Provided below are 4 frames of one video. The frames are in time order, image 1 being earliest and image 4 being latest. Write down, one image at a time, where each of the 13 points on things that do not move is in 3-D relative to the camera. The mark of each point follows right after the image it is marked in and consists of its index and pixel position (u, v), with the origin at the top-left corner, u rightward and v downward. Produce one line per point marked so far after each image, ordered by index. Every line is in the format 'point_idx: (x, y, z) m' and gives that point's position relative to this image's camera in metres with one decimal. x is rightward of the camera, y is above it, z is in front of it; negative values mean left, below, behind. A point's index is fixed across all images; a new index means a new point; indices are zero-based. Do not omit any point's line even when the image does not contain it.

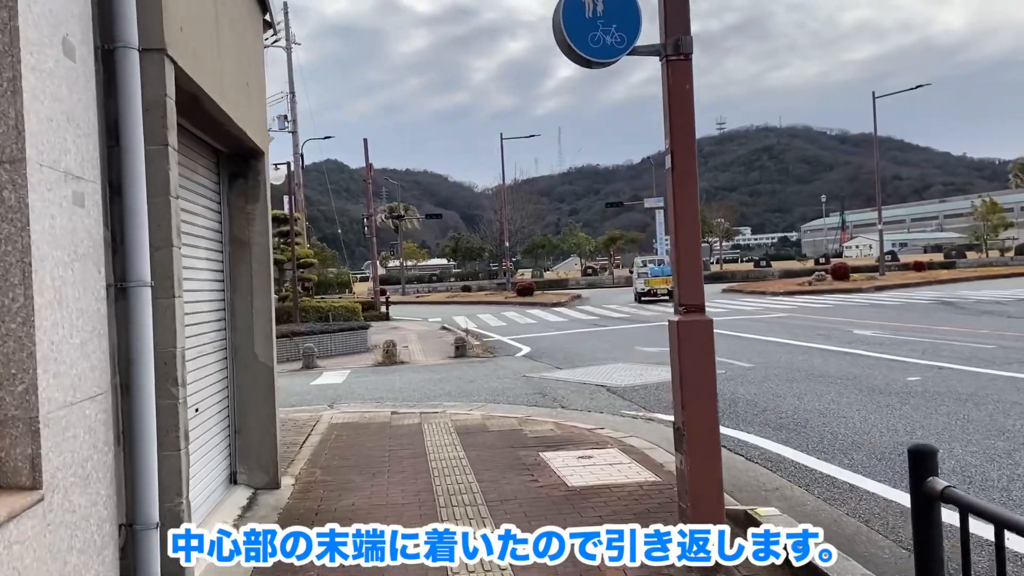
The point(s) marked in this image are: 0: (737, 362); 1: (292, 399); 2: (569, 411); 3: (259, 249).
0: (+2.8, -0.9, +10.5) m
1: (-2.4, -1.2, +9.3) m
2: (+0.5, -1.1, +7.6) m
3: (-1.5, +0.2, +5.1) m
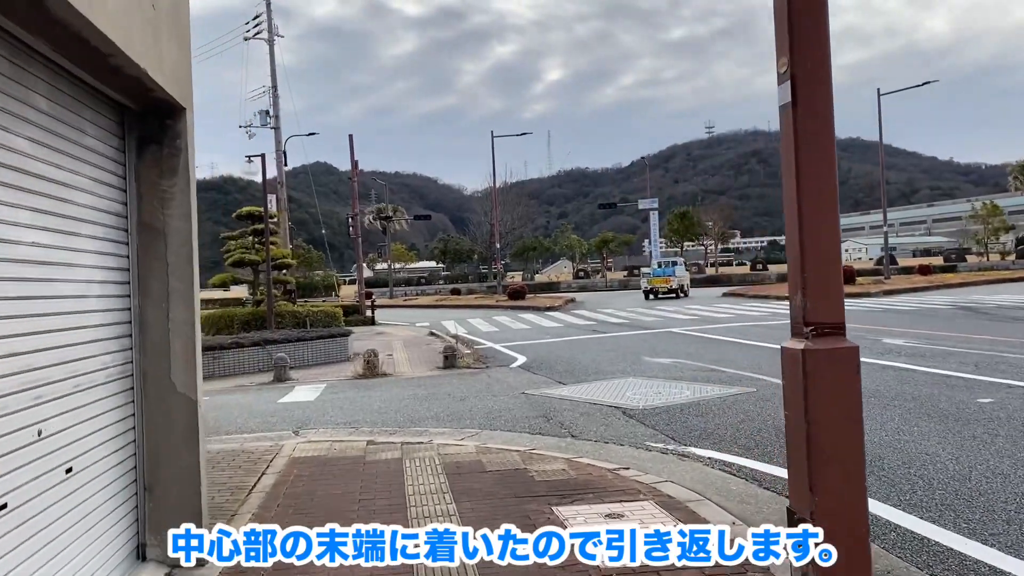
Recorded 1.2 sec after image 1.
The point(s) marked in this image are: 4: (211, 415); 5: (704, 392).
0: (+2.8, -1.0, +9.2) m
1: (-2.4, -1.3, +8.0) m
2: (+0.5, -1.1, +6.3) m
3: (-1.5, +0.2, +3.8) m
4: (-3.0, -1.3, +8.5) m
5: (+1.9, -1.0, +8.4) m
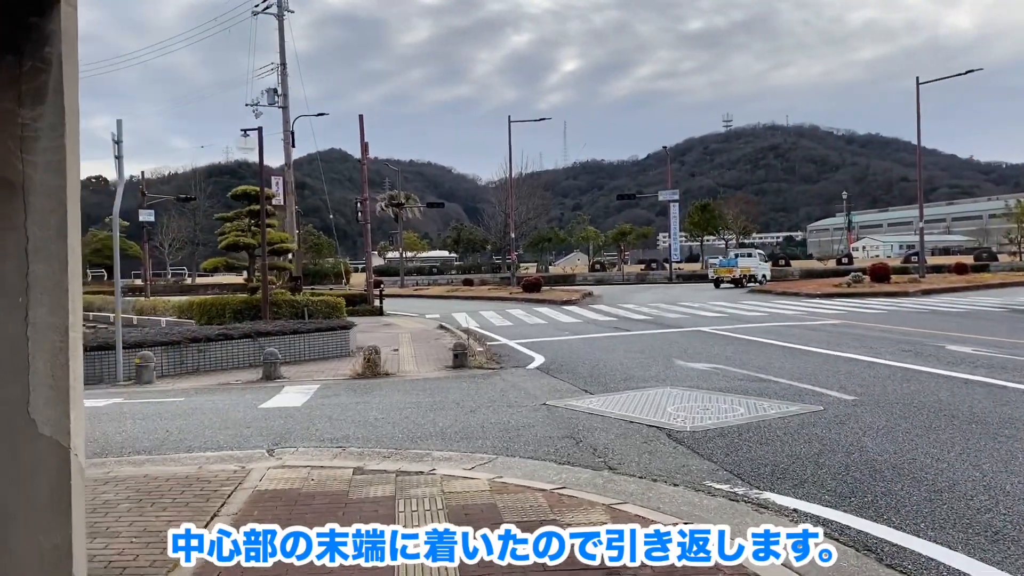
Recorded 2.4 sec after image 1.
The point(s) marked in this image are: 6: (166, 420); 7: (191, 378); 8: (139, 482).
0: (+2.9, -1.0, +7.8) m
1: (-2.3, -1.2, +6.7) m
2: (+0.6, -1.1, +5.0) m
3: (-1.4, +0.3, +2.5) m
4: (-2.8, -1.1, +7.2) m
5: (+2.1, -1.0, +7.0) m
6: (-3.0, -1.1, +7.3) m
7: (-4.1, -1.2, +10.8) m
8: (-2.3, -1.2, +5.1) m
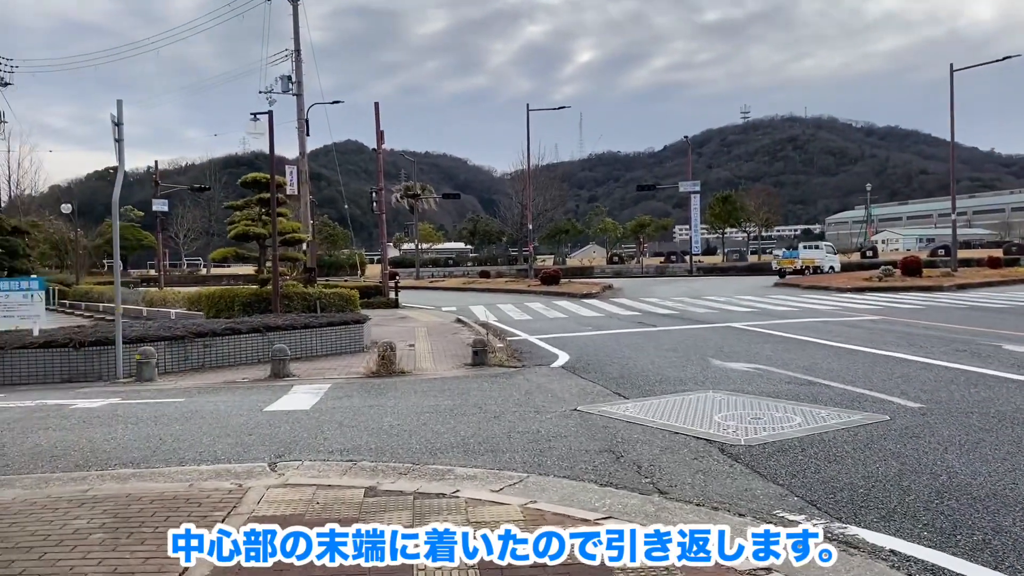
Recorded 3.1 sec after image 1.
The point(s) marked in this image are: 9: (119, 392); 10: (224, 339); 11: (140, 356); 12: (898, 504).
0: (+3.2, -0.9, +7.1) m
1: (-2.1, -1.1, +6.1) m
2: (+0.8, -1.1, +4.3) m
3: (-1.2, +0.3, +1.8) m
4: (-2.6, -1.1, +6.6) m
5: (+2.3, -1.0, +6.3) m
6: (-2.8, -1.1, +6.7) m
7: (-3.8, -1.1, +10.2) m
8: (-2.1, -1.1, +4.5) m
9: (-4.2, -1.1, +9.0) m
10: (-3.8, -0.7, +11.1) m
11: (-4.3, -0.8, +9.8) m
12: (+1.9, -1.1, +4.3) m
